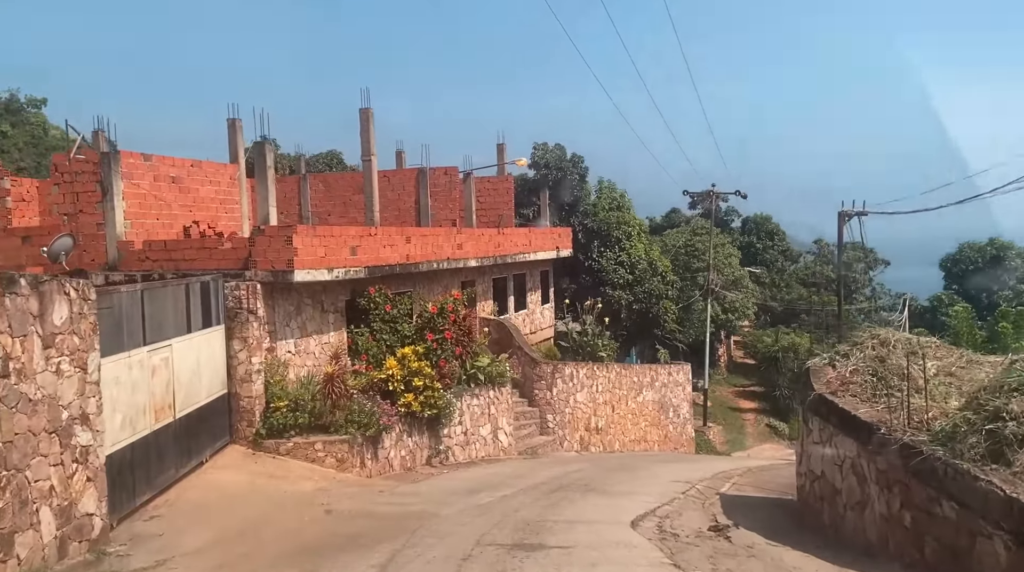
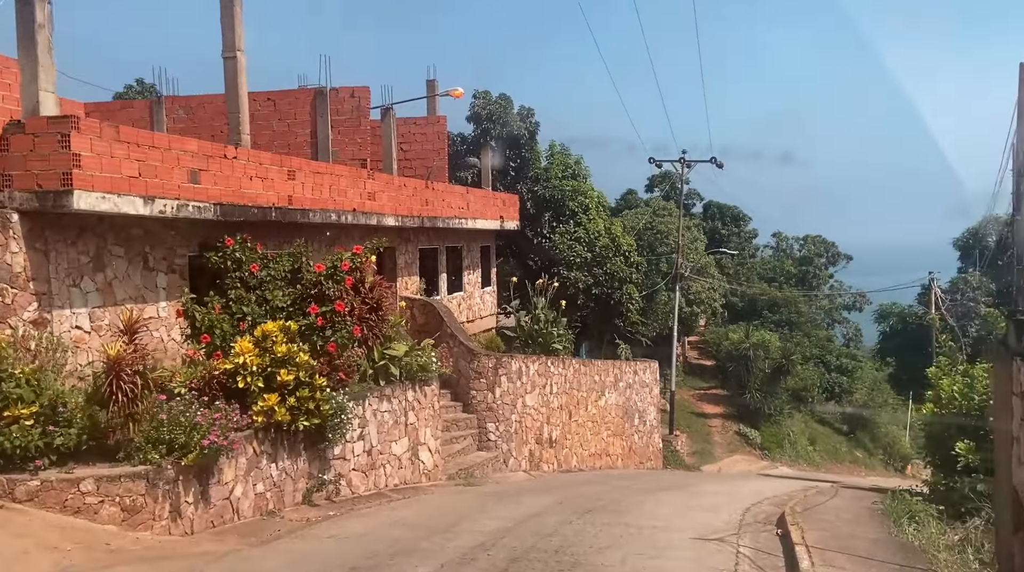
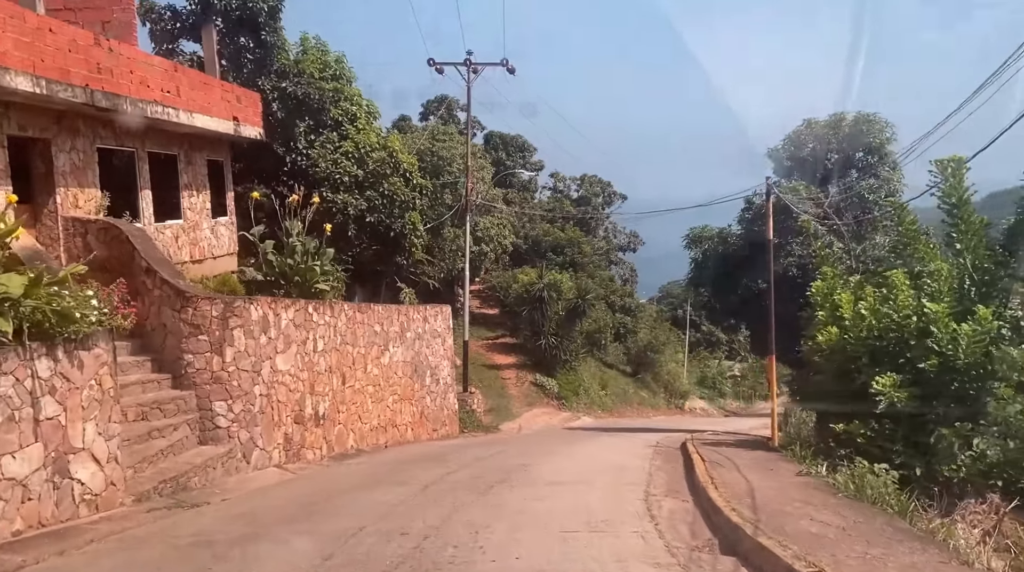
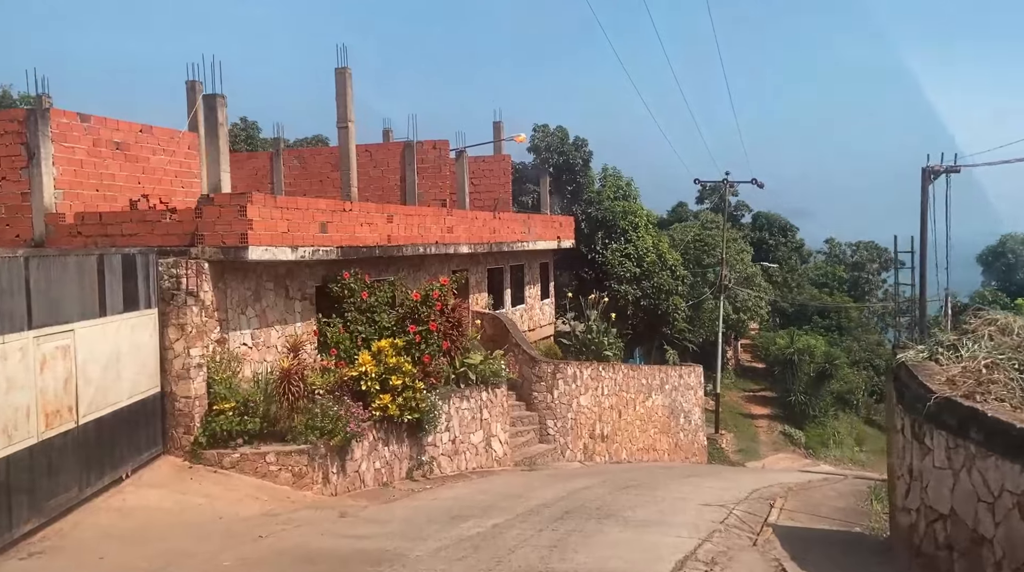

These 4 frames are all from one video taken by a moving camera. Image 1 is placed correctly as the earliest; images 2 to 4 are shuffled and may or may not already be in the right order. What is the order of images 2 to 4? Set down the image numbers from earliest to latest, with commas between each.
4, 2, 3
